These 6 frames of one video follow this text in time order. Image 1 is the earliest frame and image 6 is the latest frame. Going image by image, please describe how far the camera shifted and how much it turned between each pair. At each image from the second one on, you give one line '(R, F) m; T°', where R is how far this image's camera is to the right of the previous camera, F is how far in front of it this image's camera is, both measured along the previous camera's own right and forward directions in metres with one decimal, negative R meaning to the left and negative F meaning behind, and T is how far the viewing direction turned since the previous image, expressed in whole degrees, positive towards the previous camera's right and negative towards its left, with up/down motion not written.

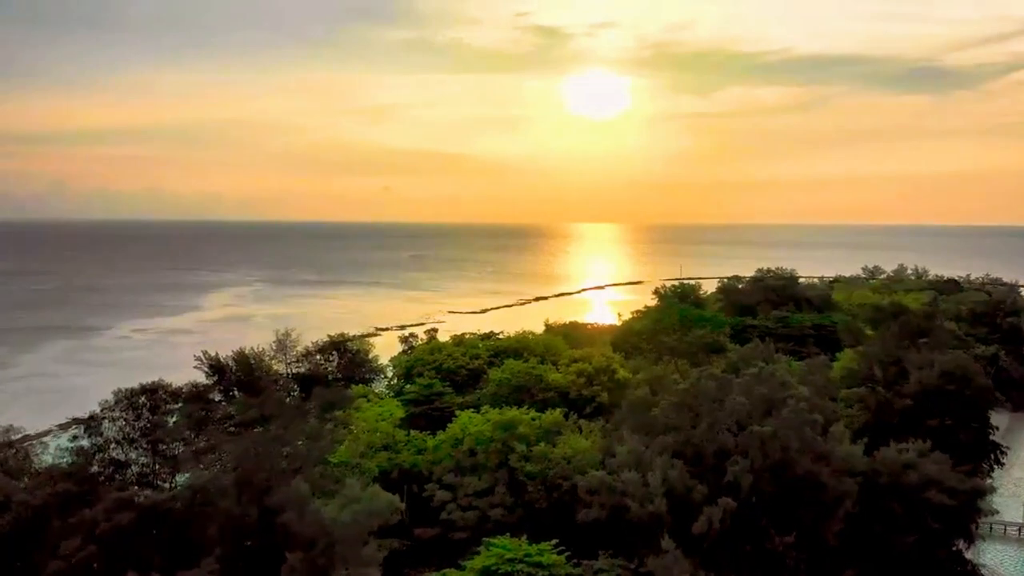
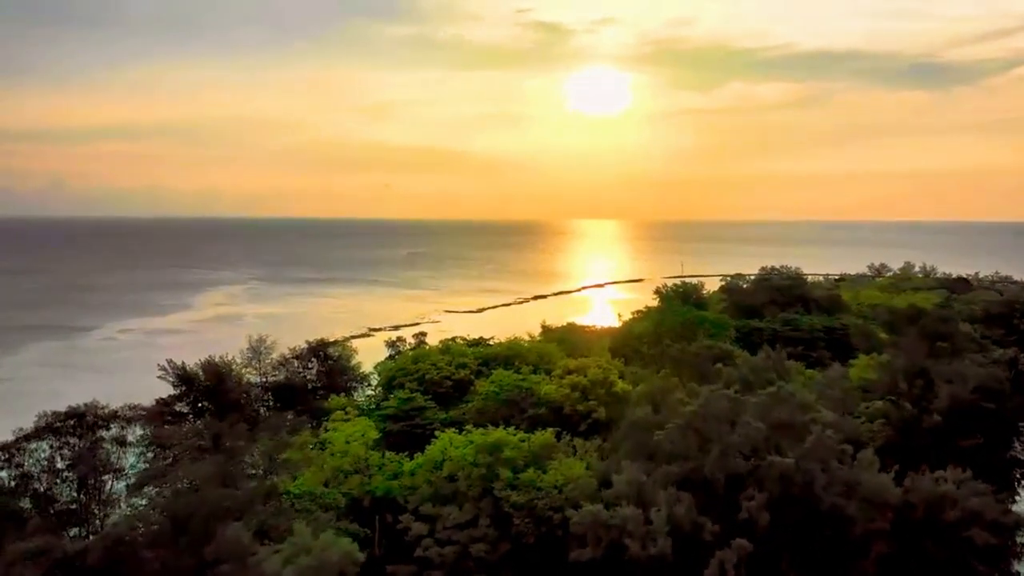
(+0.3, +1.6) m; 0°
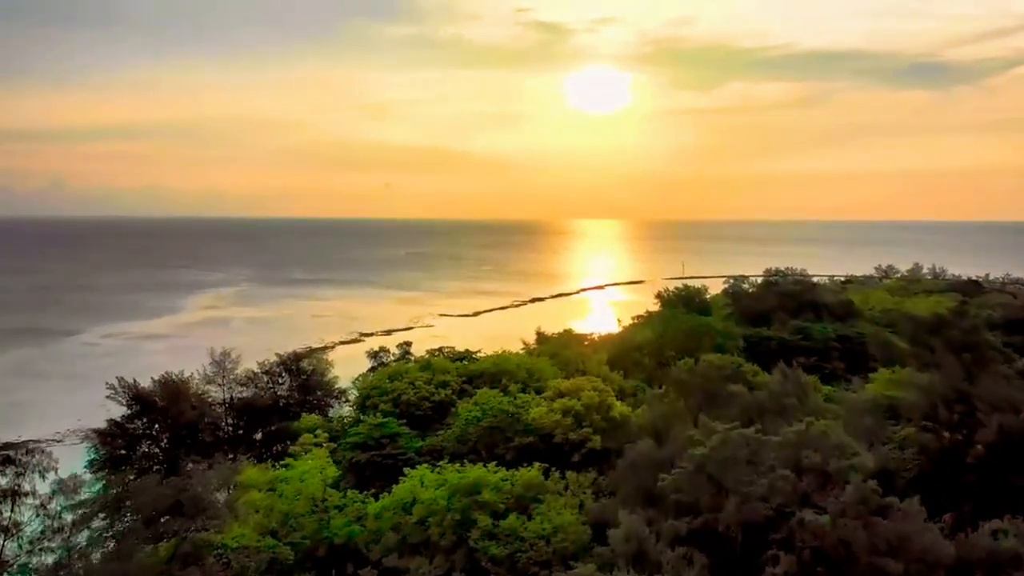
(+0.3, +1.9) m; 0°
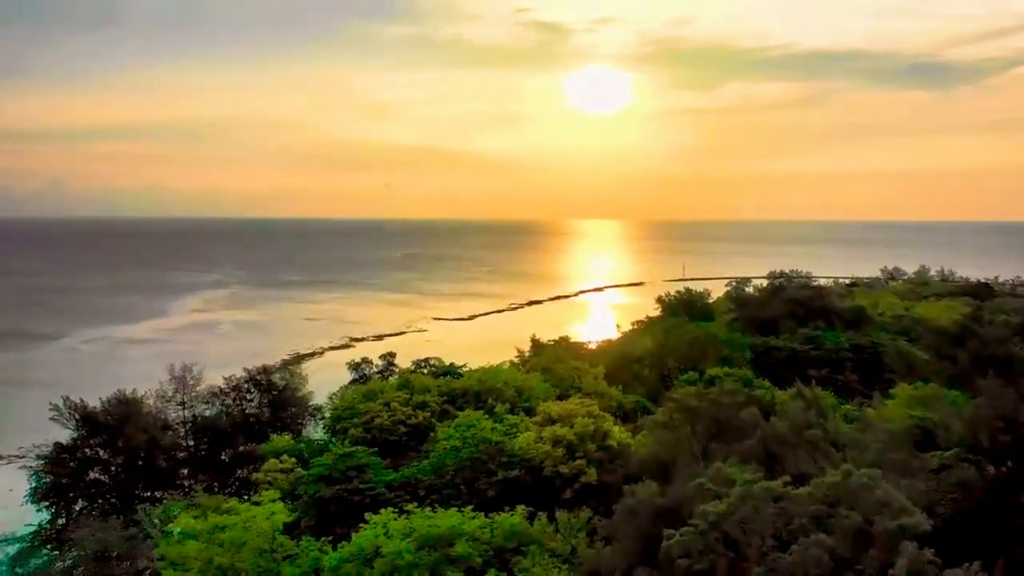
(+0.3, +1.7) m; 0°
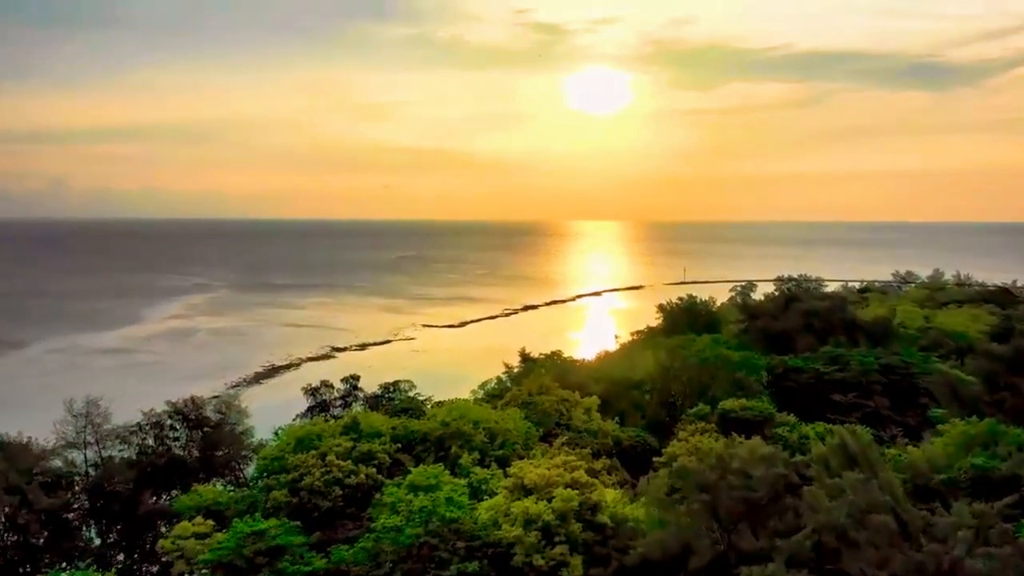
(+0.5, +3.1) m; 0°
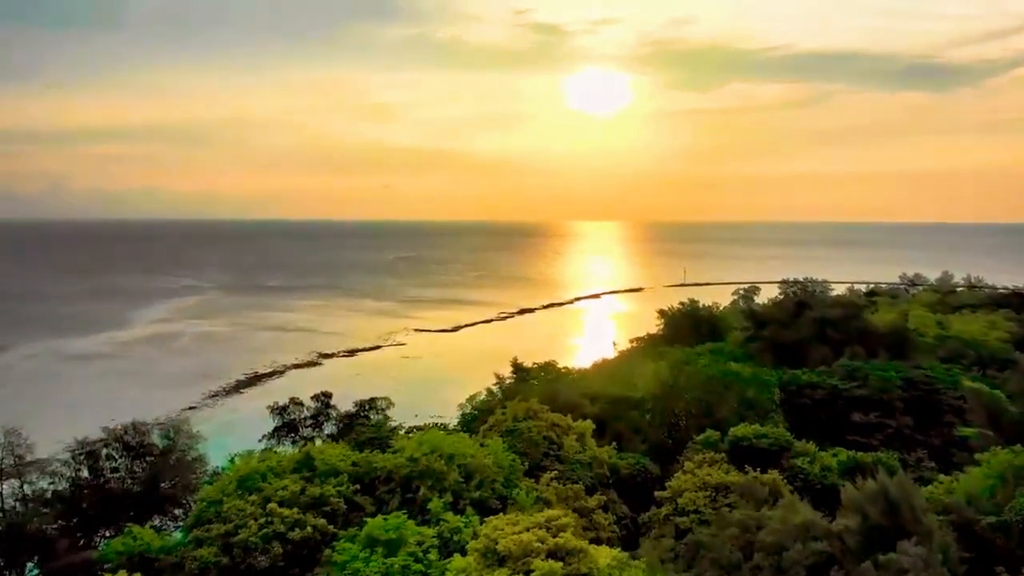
(+0.3, +1.9) m; 0°
